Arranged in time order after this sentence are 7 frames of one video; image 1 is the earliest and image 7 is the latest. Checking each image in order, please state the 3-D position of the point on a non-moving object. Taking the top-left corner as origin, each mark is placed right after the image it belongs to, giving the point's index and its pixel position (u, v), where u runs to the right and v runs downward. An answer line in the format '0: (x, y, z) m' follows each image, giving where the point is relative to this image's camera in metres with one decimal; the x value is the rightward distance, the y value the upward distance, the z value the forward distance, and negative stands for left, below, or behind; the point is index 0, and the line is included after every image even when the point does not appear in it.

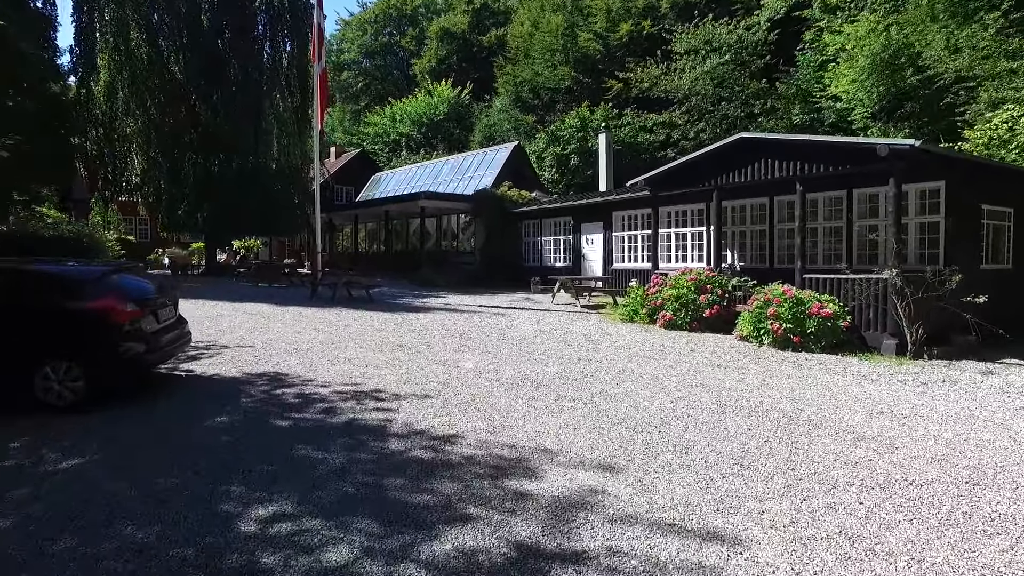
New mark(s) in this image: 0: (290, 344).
0: (-2.8, -0.7, +8.2) m
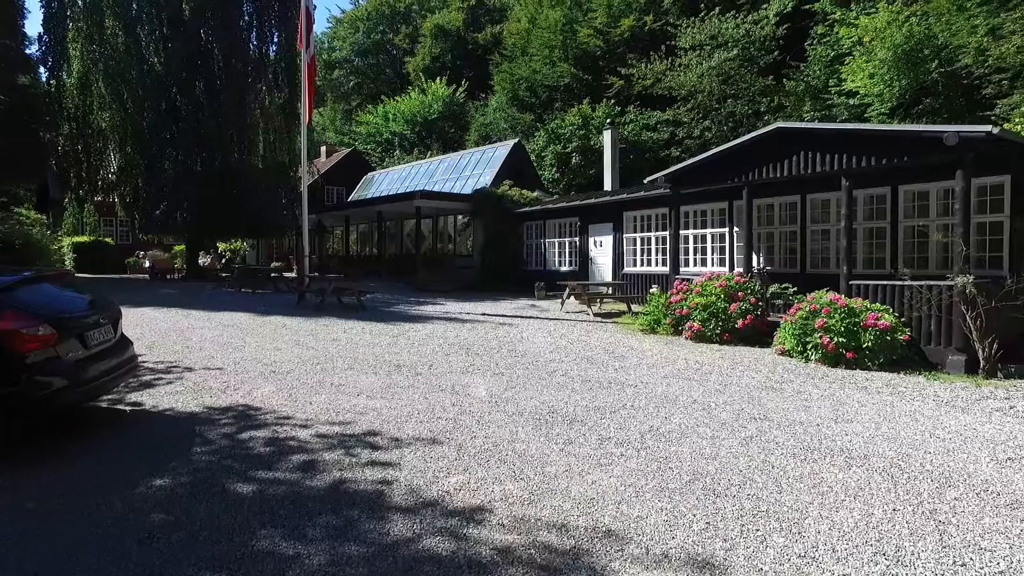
0: (-2.6, -0.8, +7.0) m
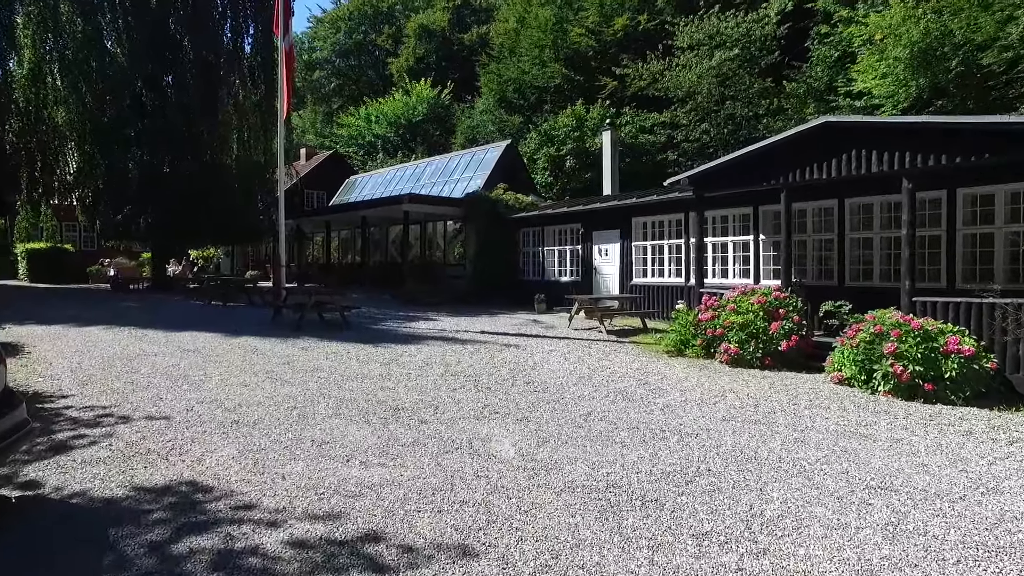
0: (-2.3, -1.0, +5.5) m
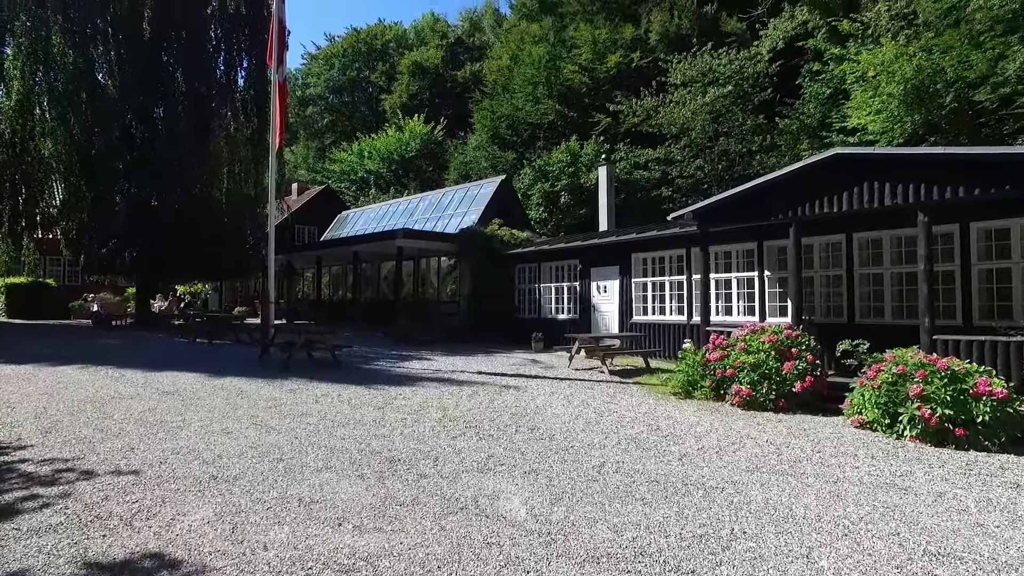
0: (-2.3, -1.3, +4.9) m
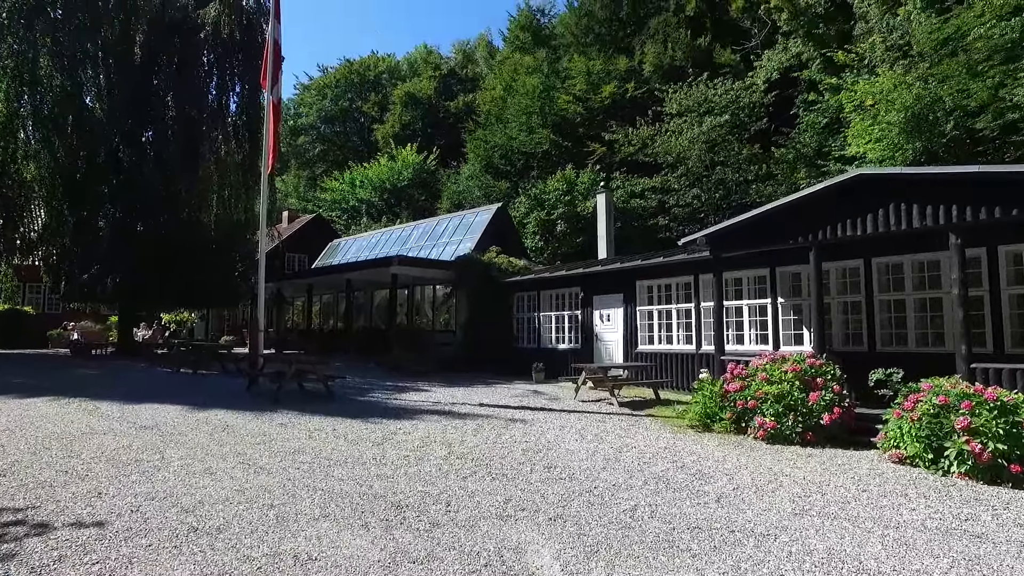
0: (-2.1, -1.4, +4.3) m
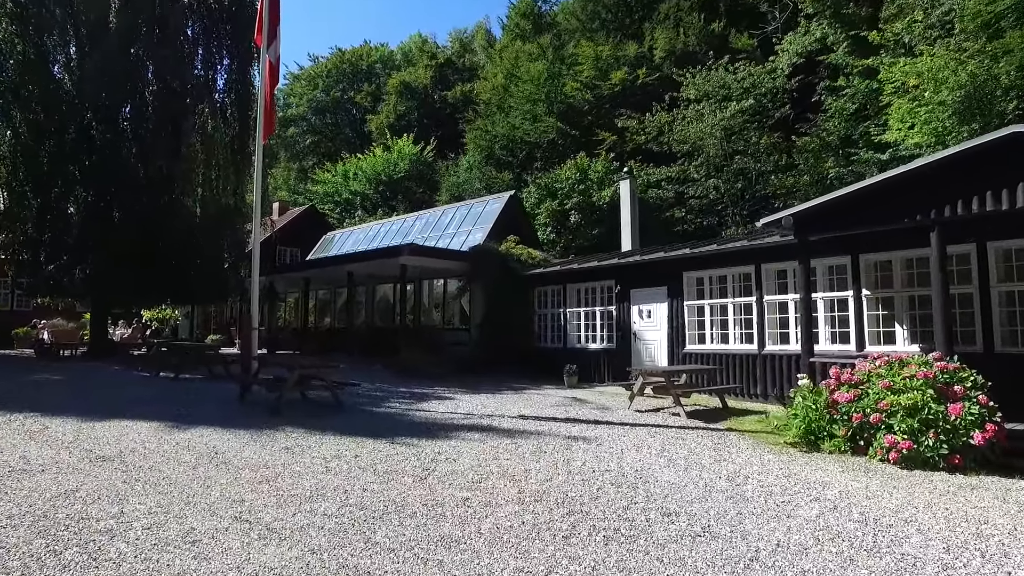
0: (-1.3, -1.3, +2.5) m
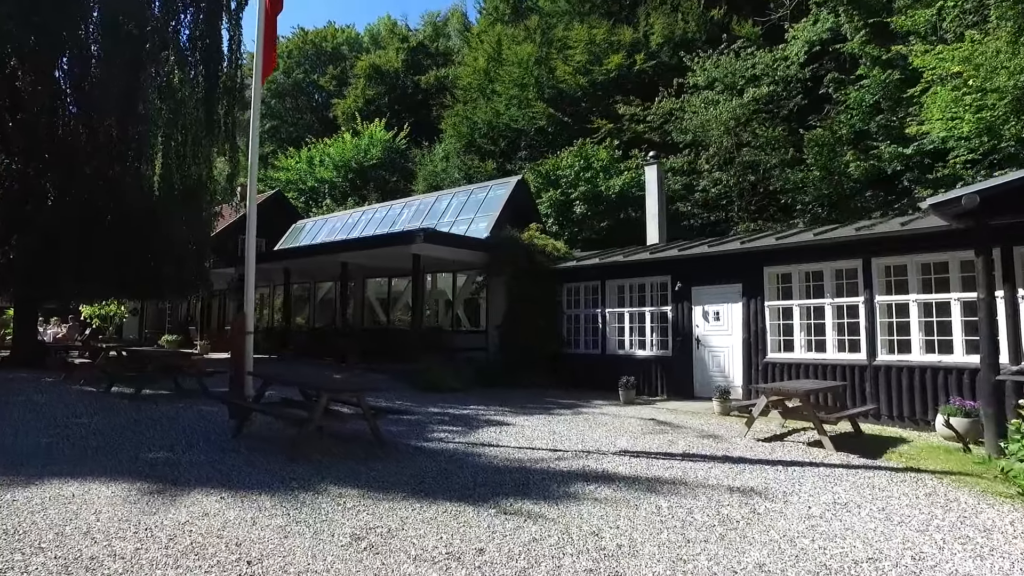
0: (+0.2, -1.2, 0.0) m
